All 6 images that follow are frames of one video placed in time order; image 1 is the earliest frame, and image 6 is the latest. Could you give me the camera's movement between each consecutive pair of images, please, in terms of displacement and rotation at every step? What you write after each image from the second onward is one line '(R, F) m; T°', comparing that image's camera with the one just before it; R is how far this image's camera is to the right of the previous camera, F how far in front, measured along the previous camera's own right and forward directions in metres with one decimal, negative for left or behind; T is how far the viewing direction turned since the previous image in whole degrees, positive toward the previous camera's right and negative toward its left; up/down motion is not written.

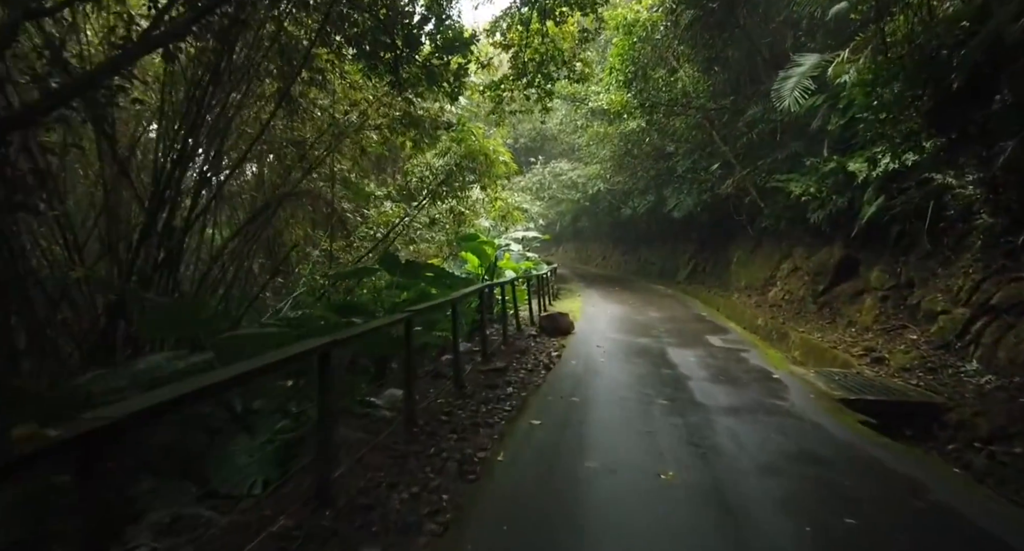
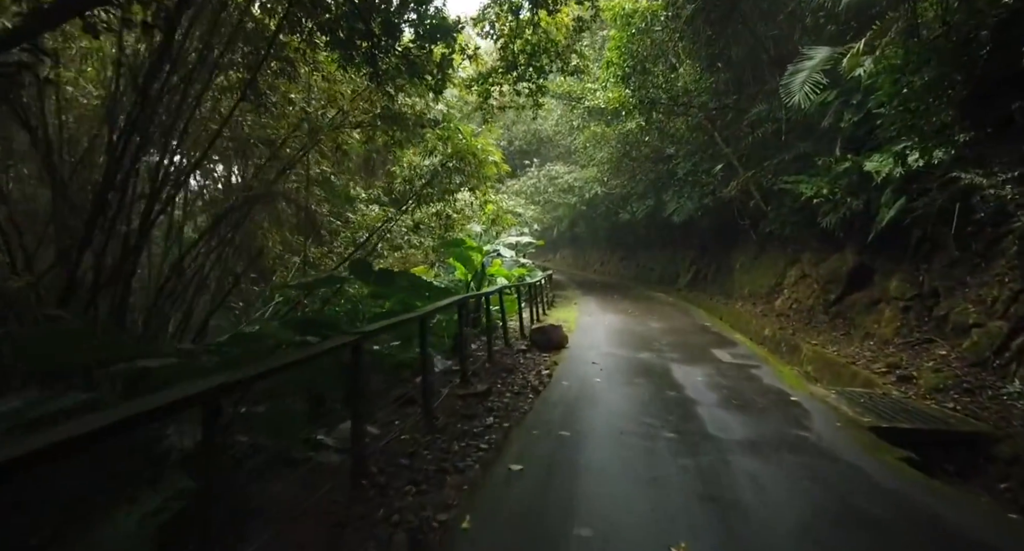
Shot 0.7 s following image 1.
(+0.1, +0.6) m; 0°
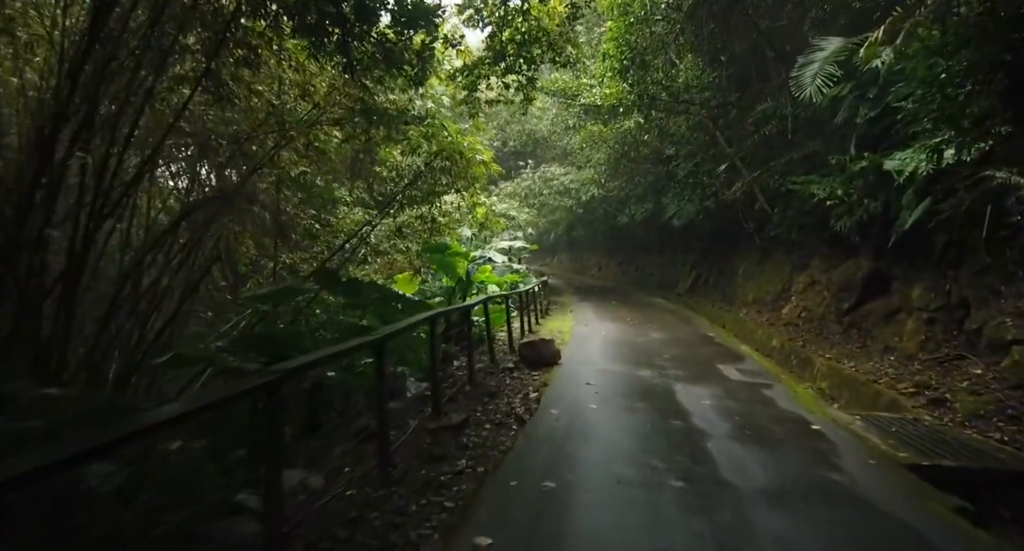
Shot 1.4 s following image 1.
(+0.1, +0.5) m; 0°
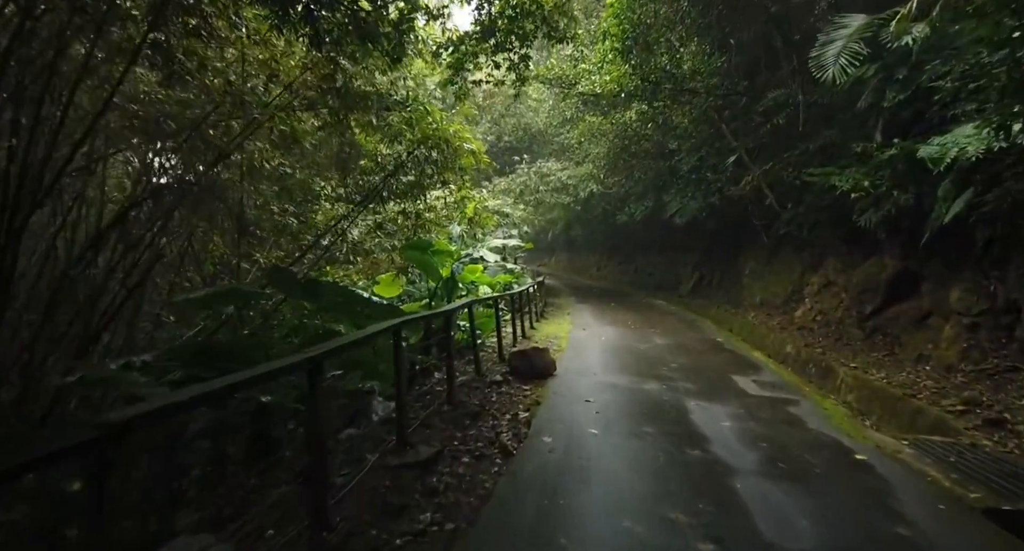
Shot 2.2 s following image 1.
(+0.1, +0.6) m; 0°
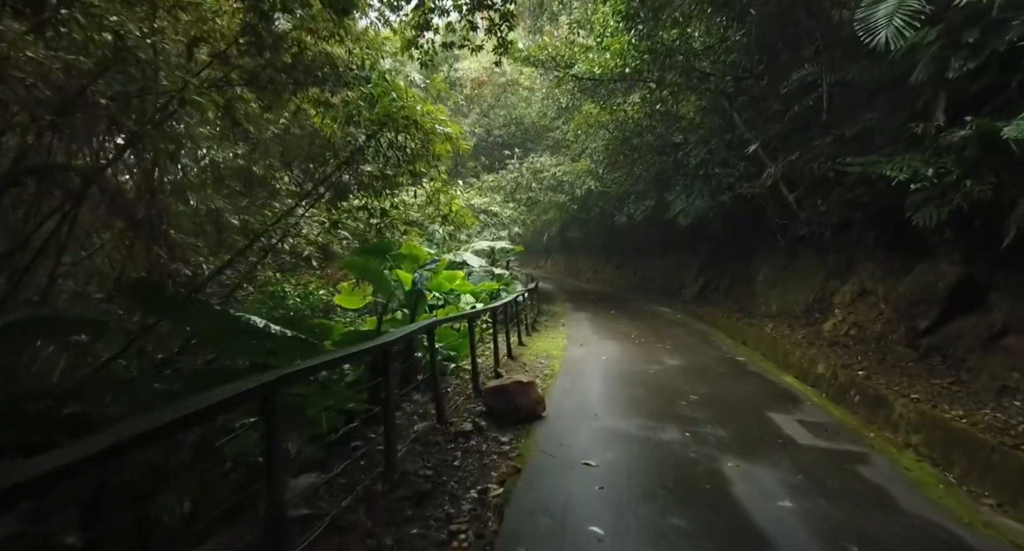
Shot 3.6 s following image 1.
(+0.1, +1.1) m; 0°
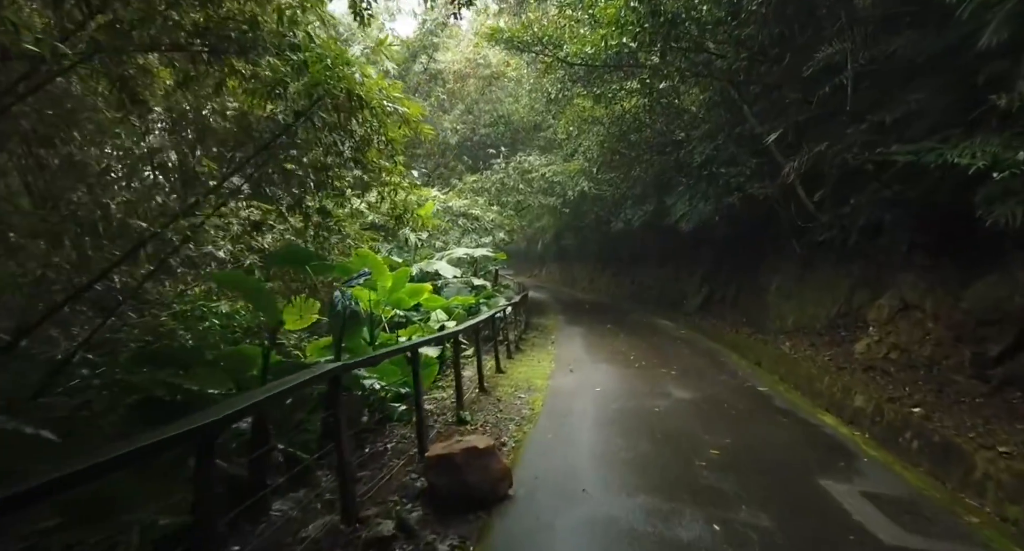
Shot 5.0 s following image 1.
(+0.2, +1.1) m; 0°
